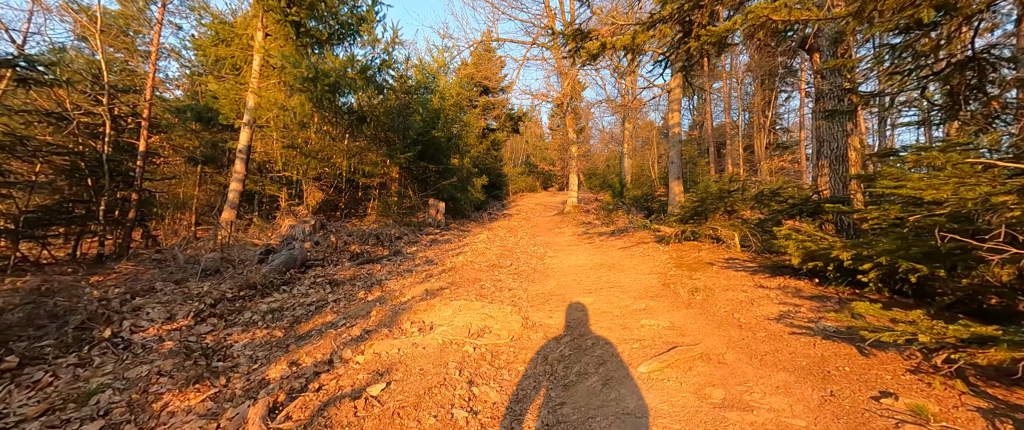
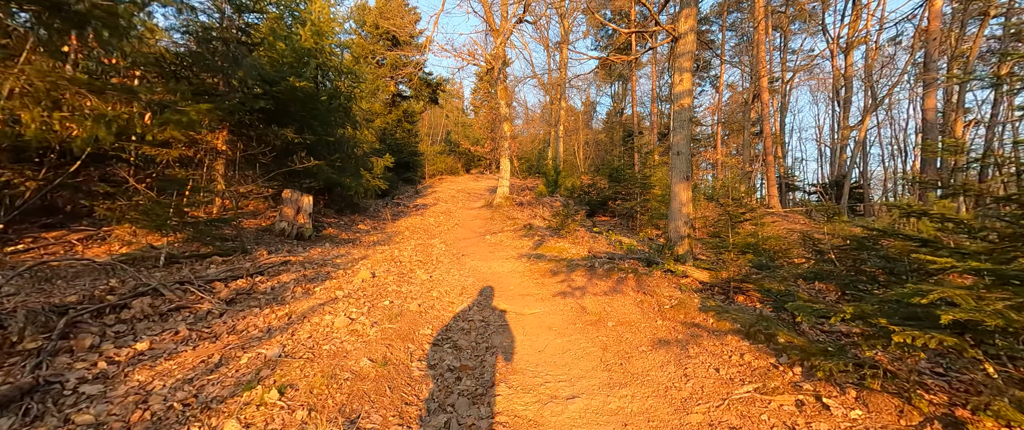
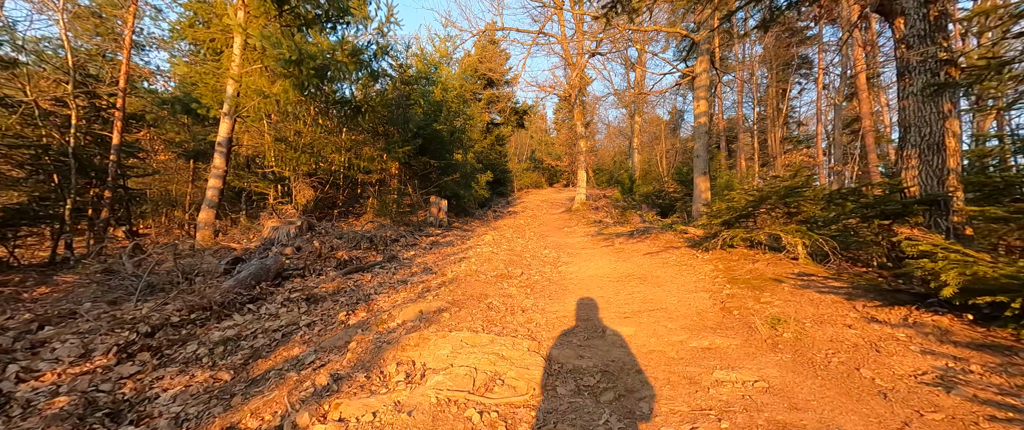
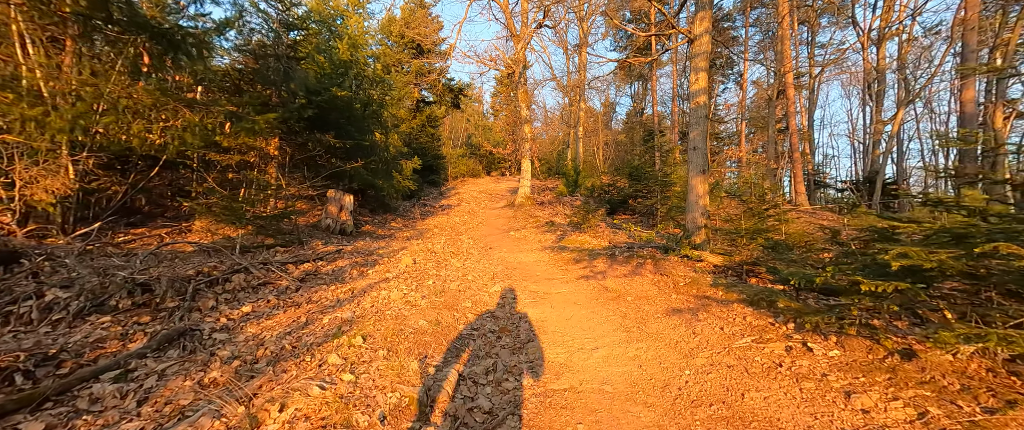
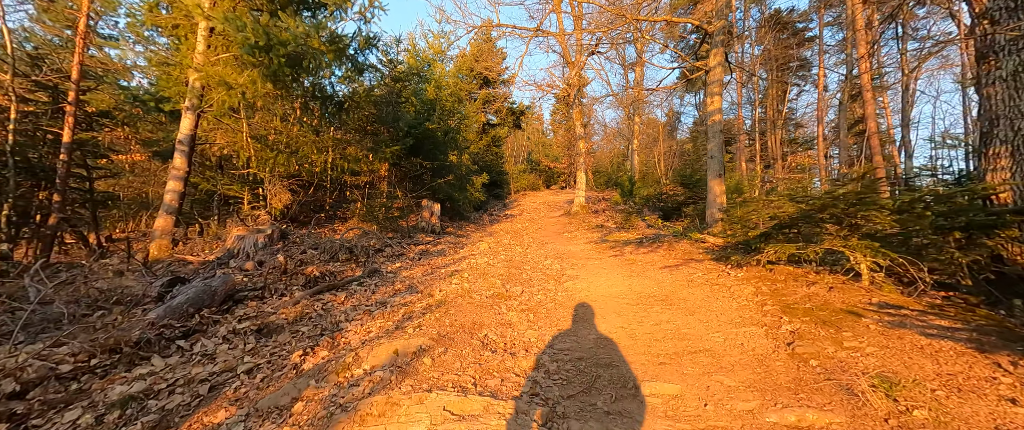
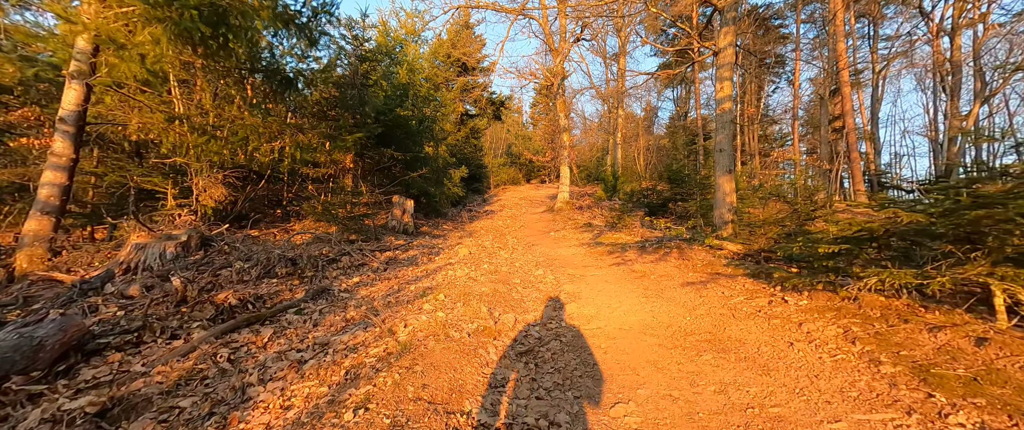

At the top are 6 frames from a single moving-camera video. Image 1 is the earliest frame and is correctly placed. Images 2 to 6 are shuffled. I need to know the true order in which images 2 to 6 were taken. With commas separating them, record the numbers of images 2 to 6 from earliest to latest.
3, 5, 6, 4, 2
